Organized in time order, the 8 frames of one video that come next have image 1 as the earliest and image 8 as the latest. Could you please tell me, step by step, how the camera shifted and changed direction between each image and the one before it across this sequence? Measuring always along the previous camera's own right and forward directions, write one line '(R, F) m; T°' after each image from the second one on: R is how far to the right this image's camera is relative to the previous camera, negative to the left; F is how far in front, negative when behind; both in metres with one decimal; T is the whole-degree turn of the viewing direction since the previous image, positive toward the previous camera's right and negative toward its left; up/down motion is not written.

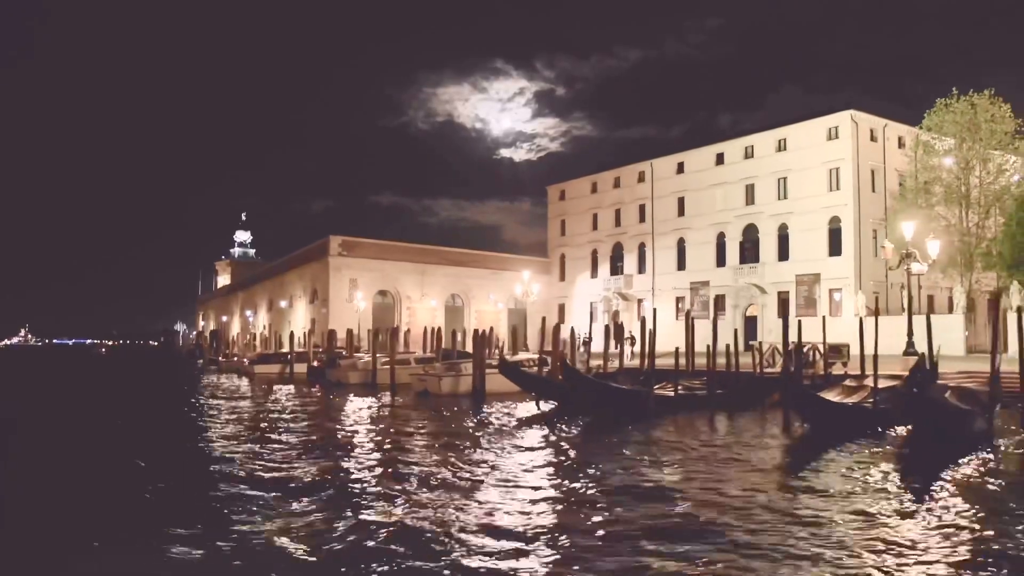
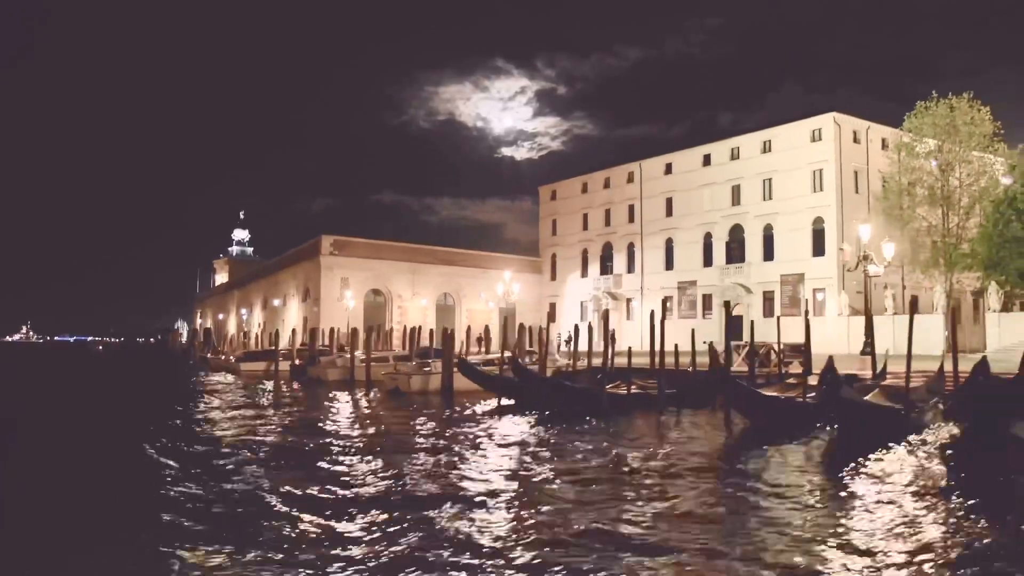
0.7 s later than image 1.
(+0.7, -0.5) m; 0°
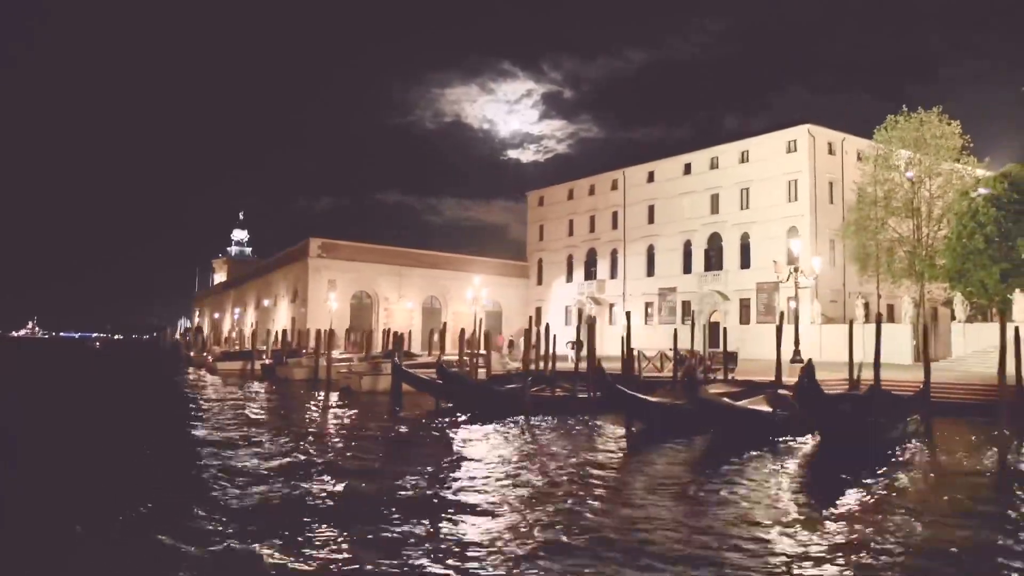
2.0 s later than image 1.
(+1.2, -0.8) m; 0°
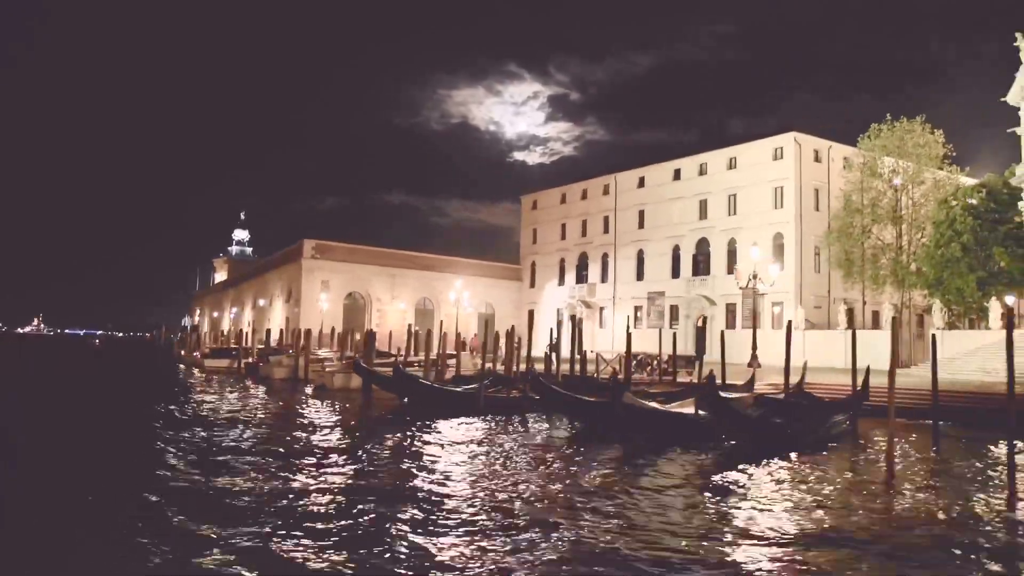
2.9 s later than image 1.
(+0.8, -0.5) m; 0°
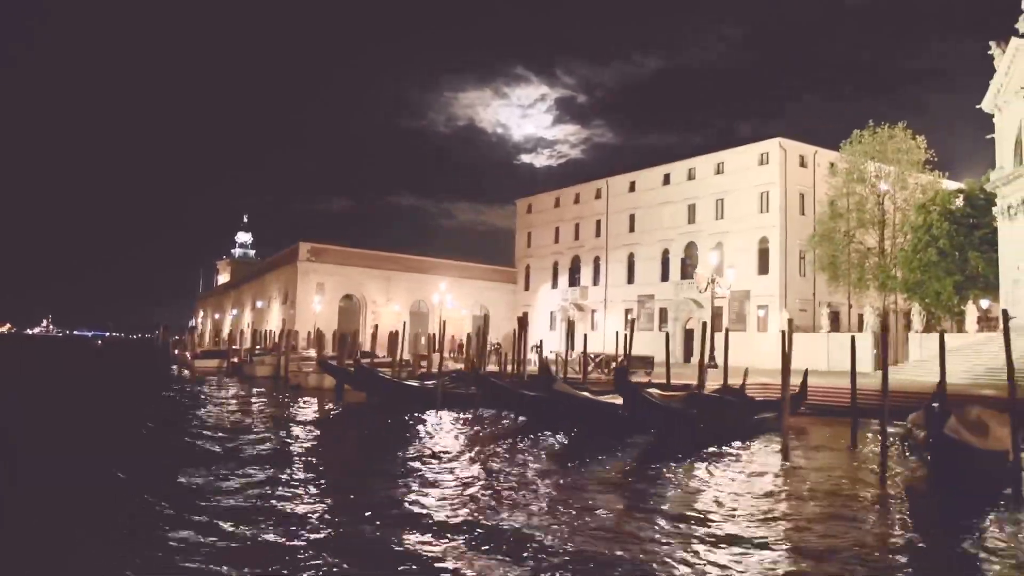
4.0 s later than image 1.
(+0.8, -0.6) m; 0°
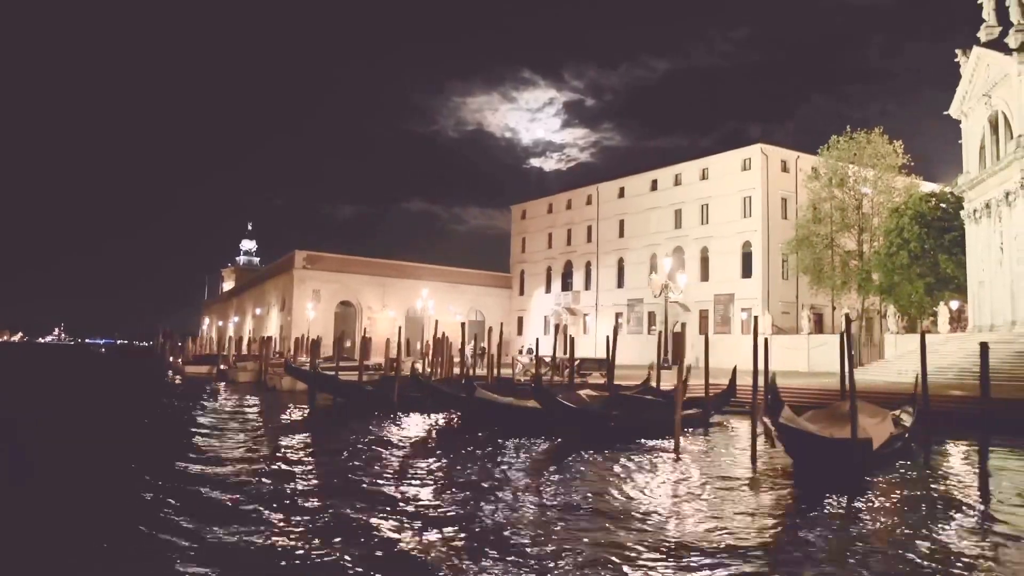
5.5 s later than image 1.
(+1.1, -0.8) m; -1°
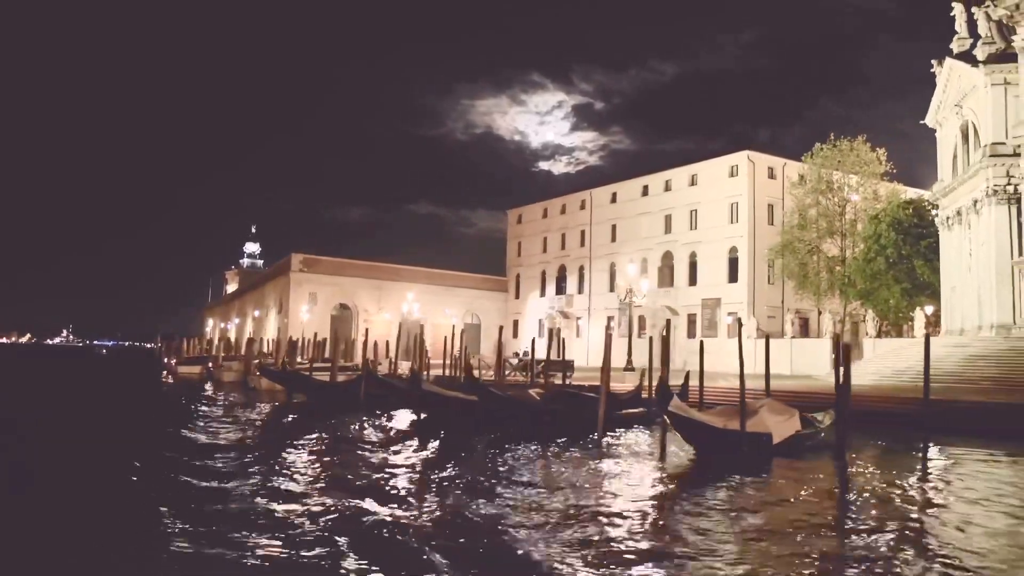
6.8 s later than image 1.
(+0.9, -0.7) m; 0°
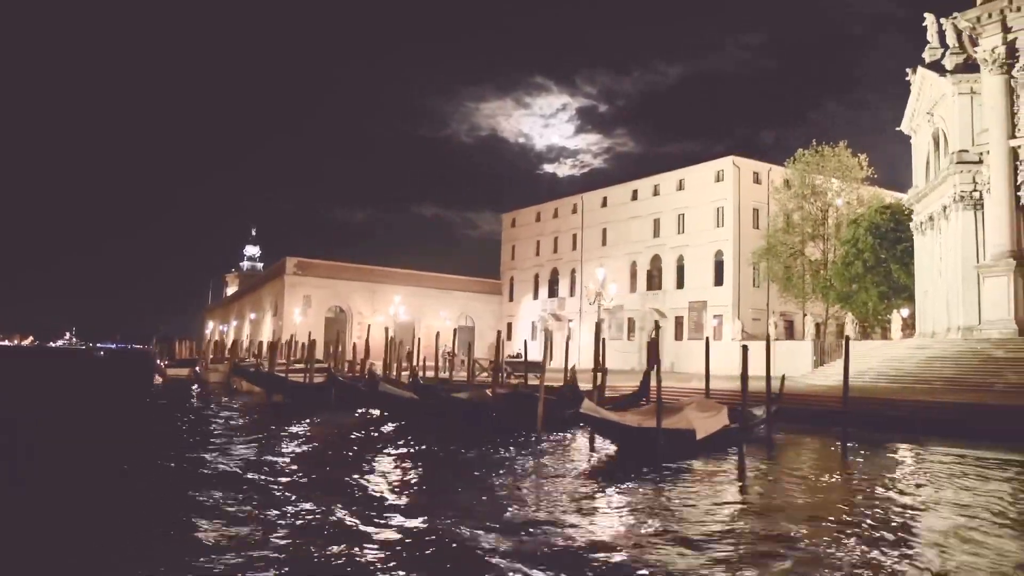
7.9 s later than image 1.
(+0.7, -0.7) m; 0°
